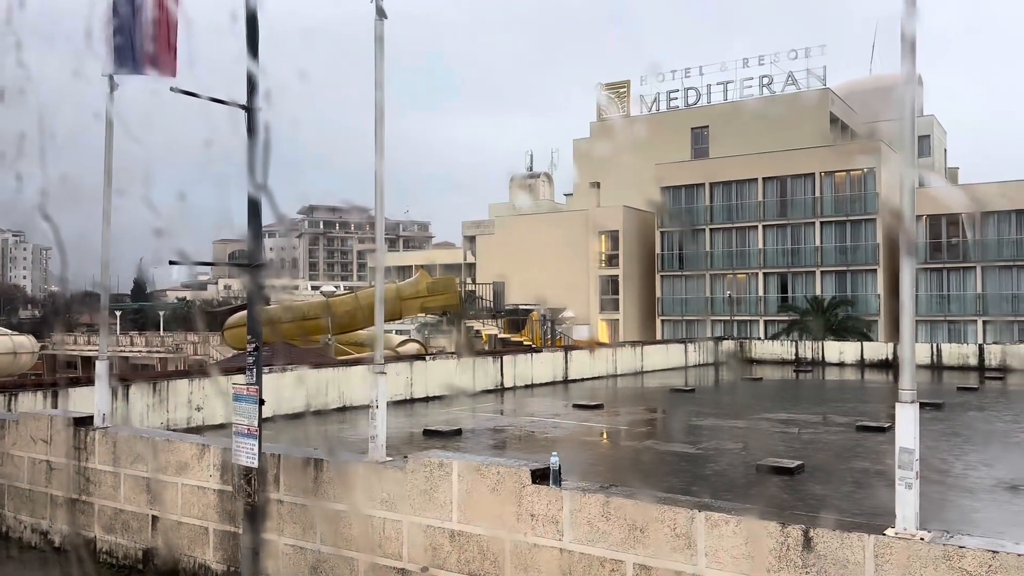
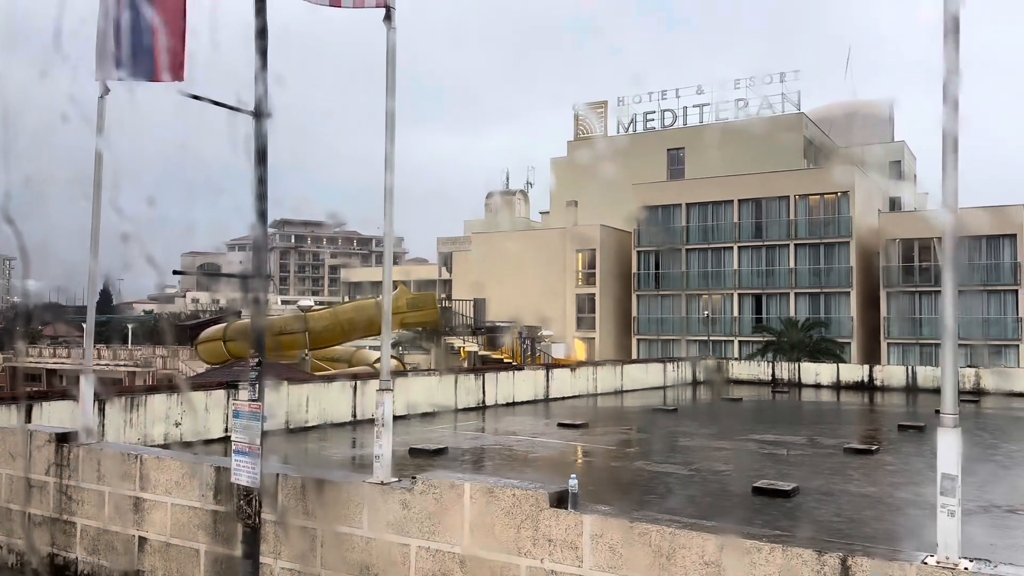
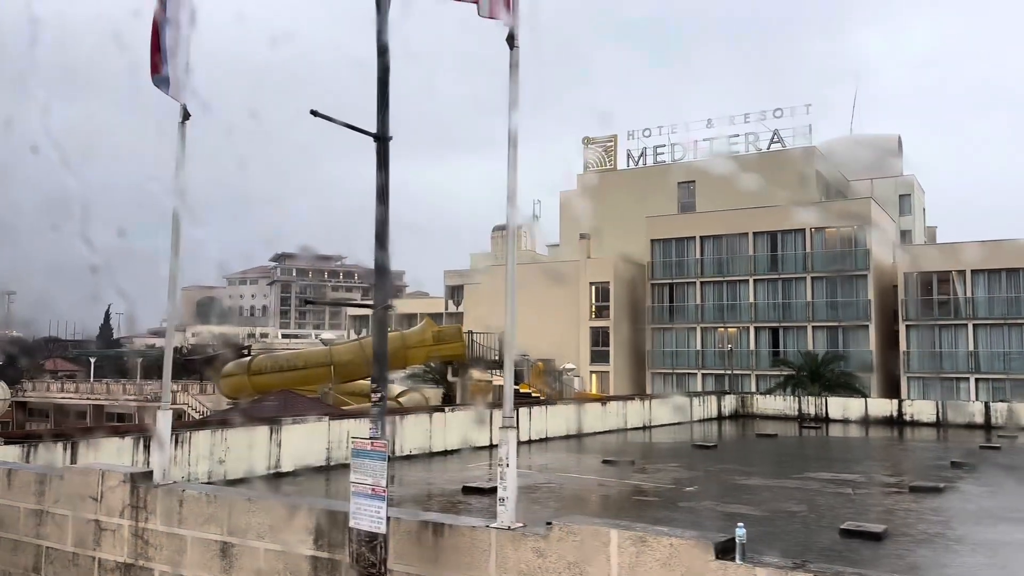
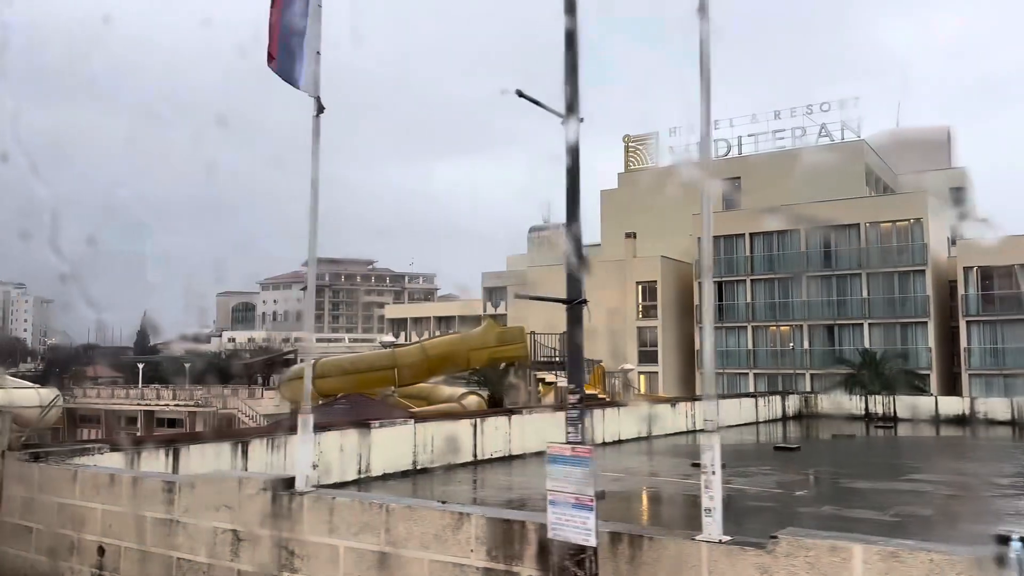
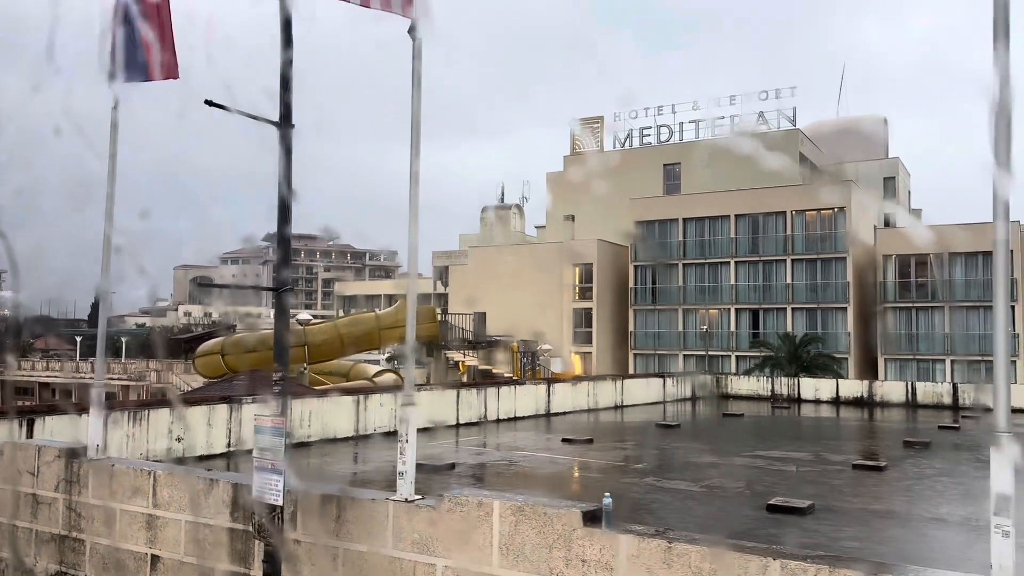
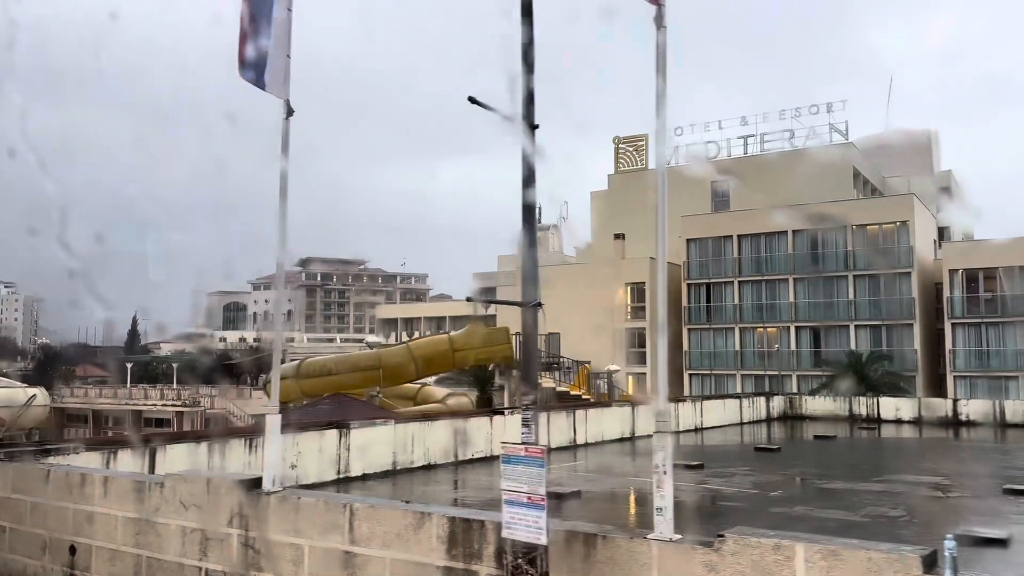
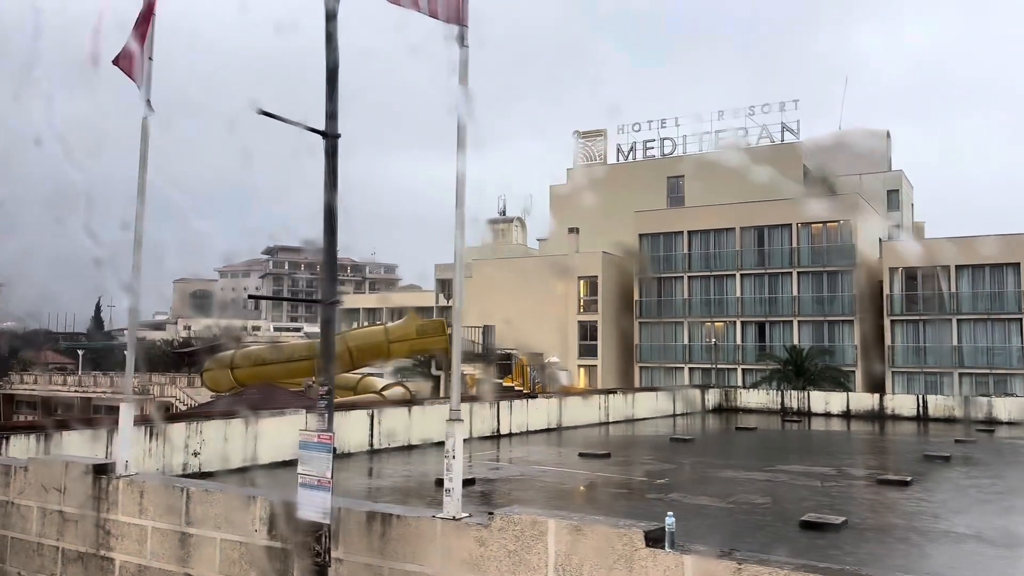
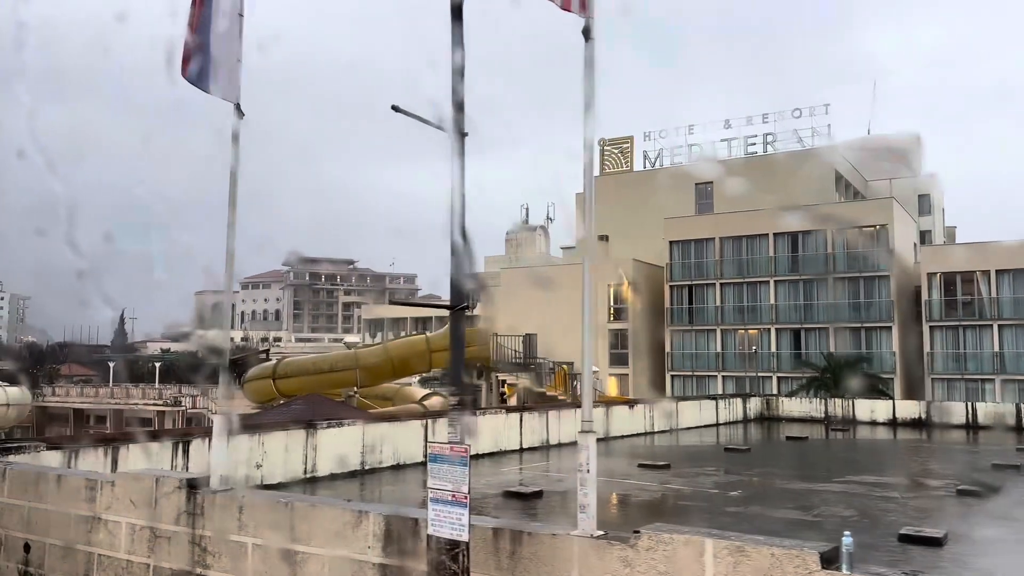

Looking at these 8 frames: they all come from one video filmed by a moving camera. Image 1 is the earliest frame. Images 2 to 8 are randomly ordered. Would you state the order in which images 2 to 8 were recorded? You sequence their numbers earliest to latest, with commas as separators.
2, 5, 7, 3, 8, 6, 4
